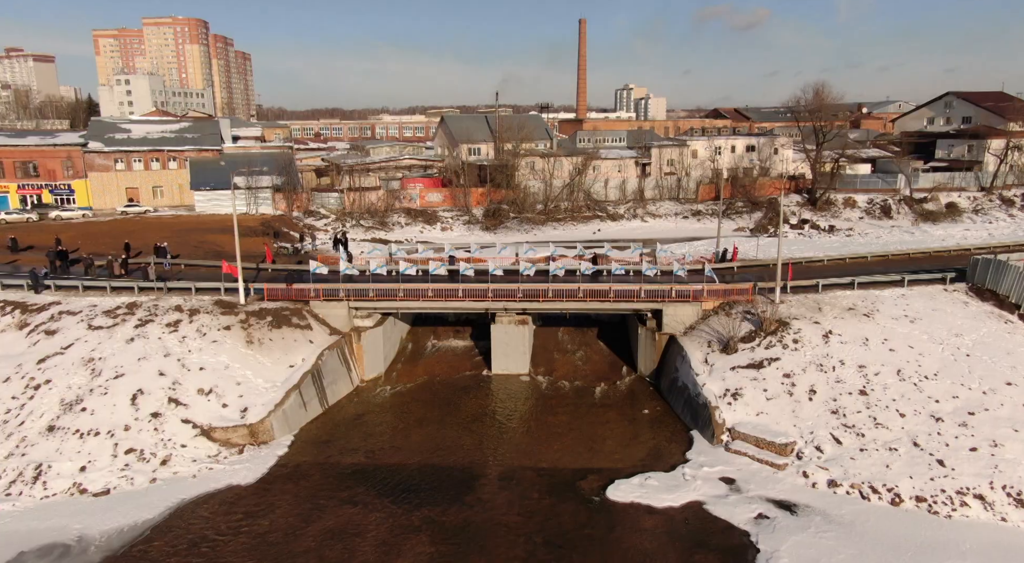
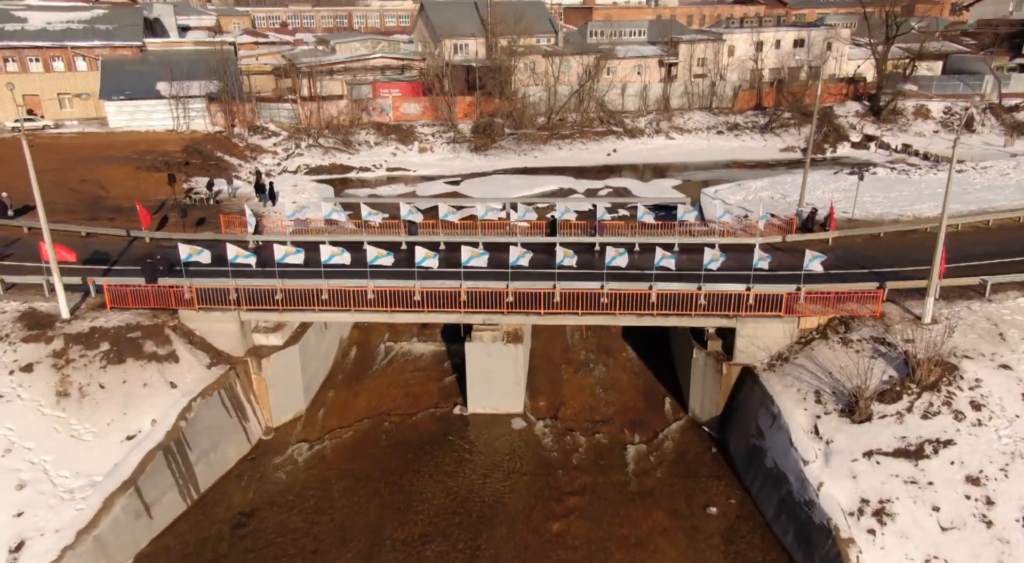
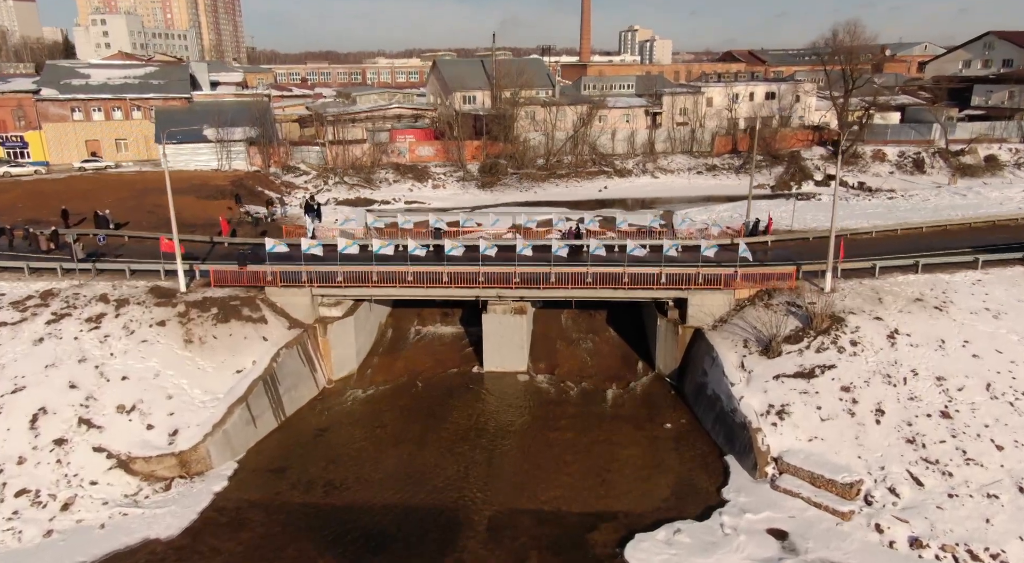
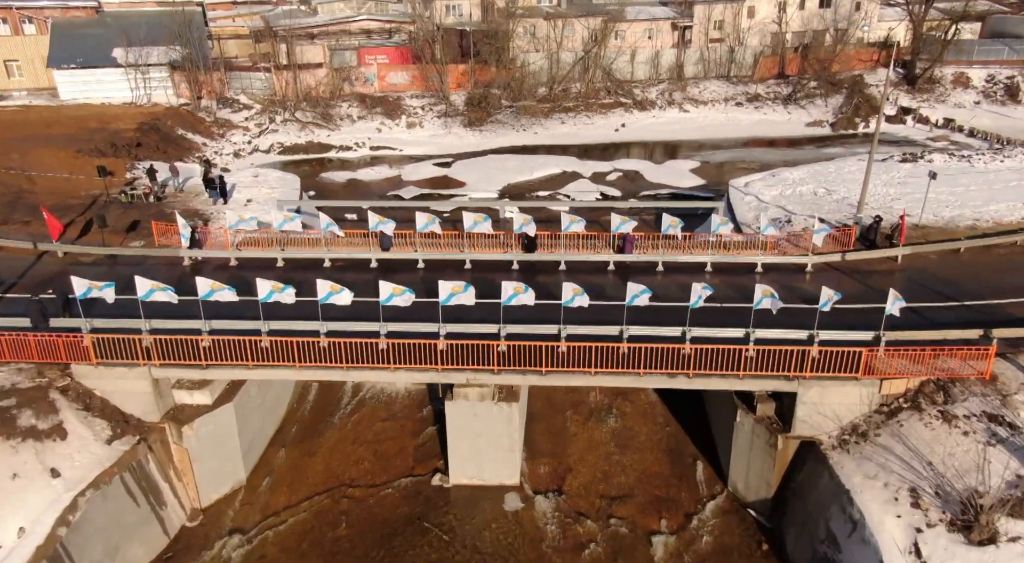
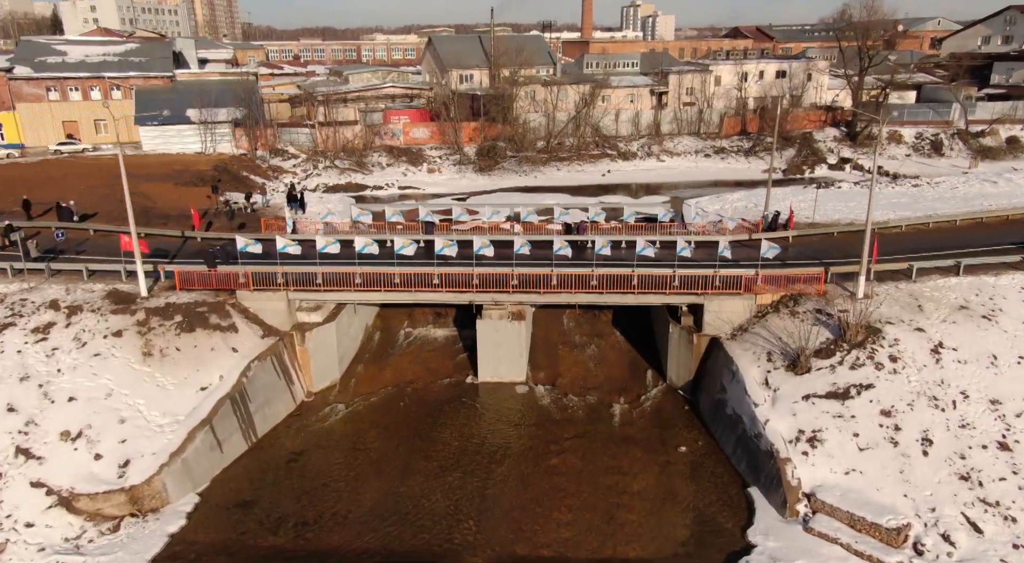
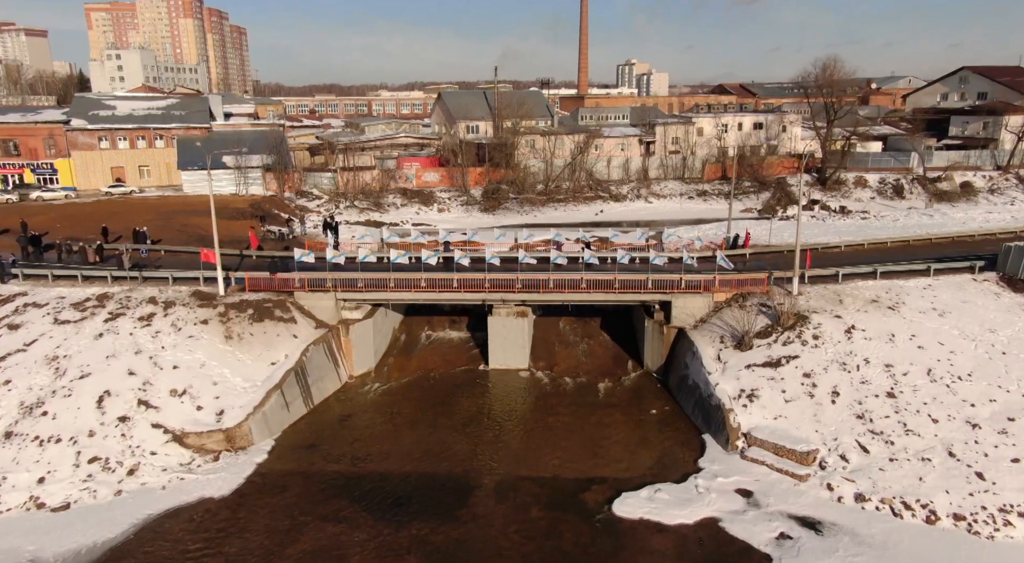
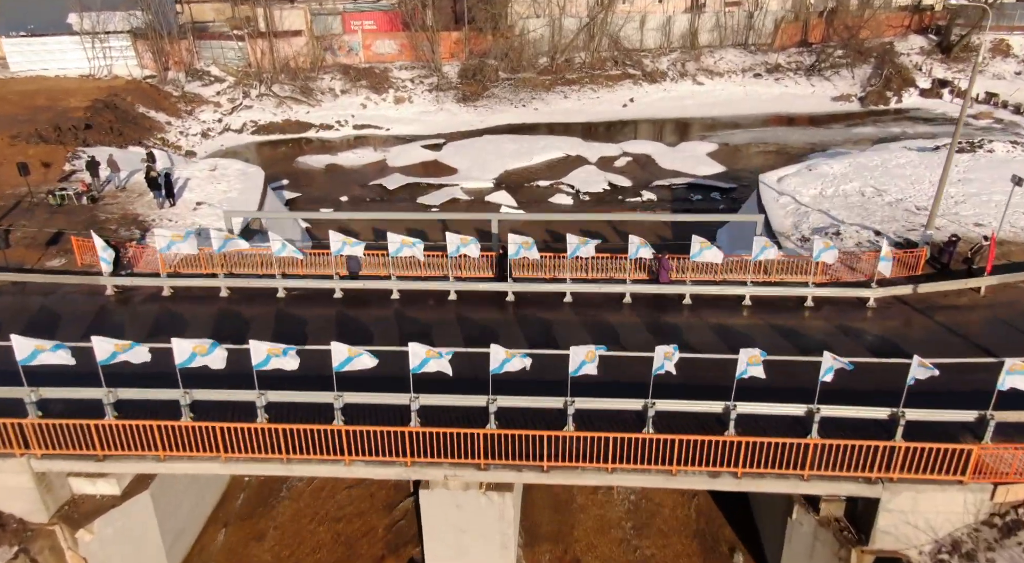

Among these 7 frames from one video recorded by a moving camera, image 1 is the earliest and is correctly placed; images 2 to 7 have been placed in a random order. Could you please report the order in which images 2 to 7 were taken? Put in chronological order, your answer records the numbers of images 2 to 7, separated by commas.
6, 3, 5, 2, 4, 7
